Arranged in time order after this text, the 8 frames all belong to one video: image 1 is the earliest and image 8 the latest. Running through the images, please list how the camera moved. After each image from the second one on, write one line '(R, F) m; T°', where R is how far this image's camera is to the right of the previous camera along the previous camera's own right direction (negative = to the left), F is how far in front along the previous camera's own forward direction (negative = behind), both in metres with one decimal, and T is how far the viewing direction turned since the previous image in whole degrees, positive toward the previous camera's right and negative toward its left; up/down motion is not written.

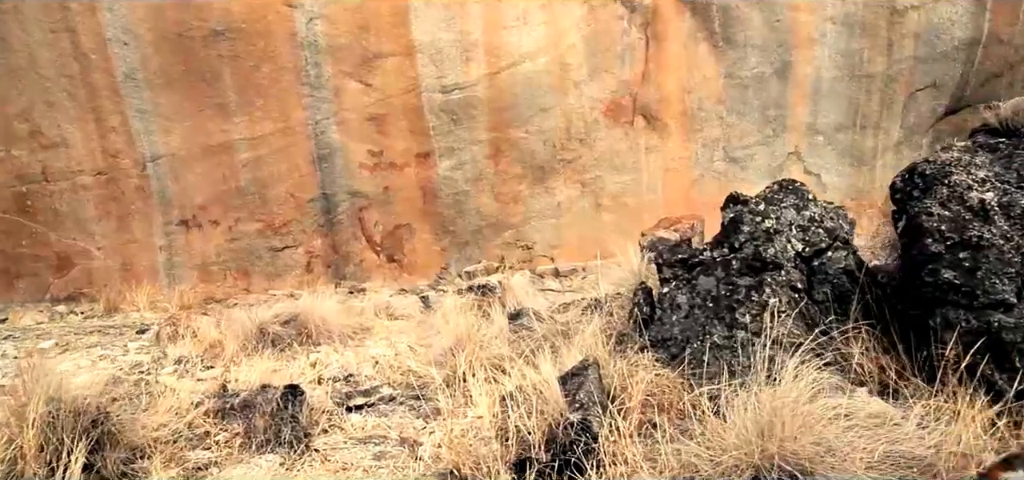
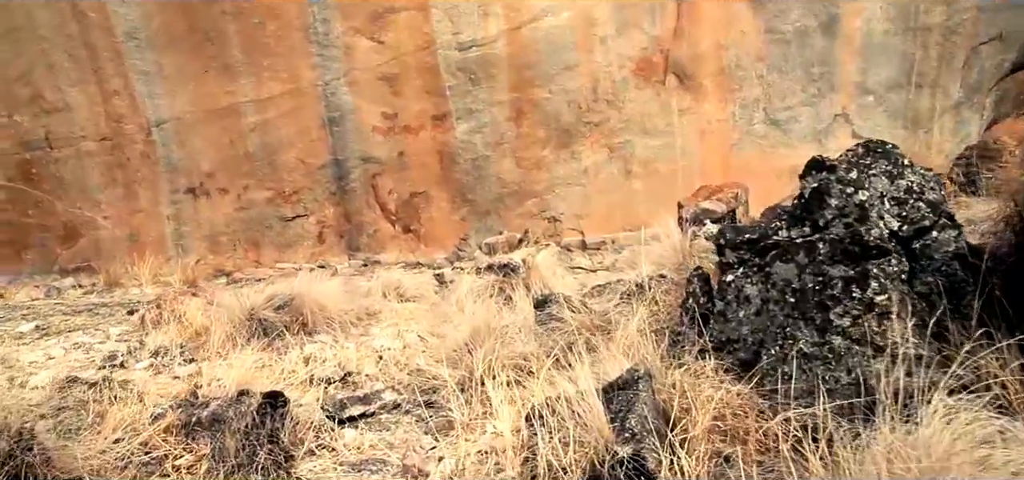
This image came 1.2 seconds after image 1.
(0.0, +0.5) m; -2°
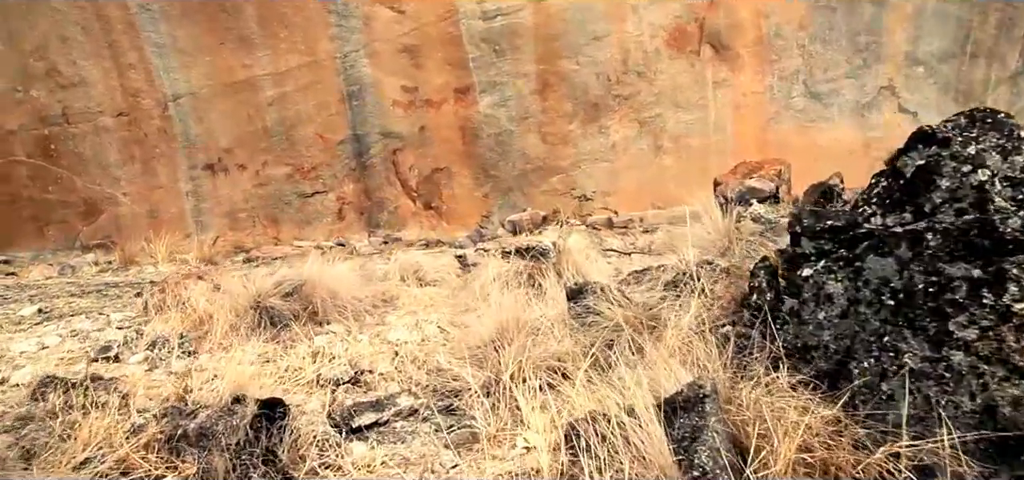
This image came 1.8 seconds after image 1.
(0.0, +0.3) m; -2°
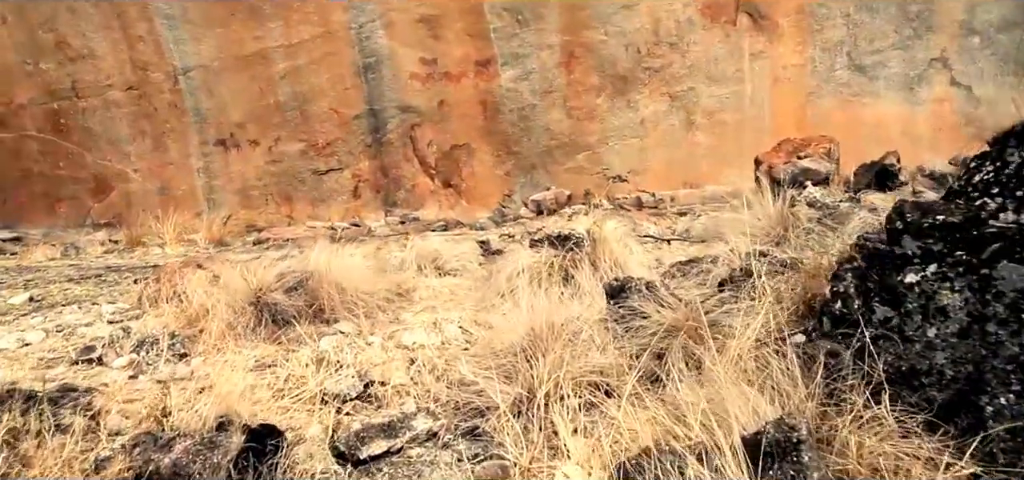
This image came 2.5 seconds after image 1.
(0.0, +0.3) m; -1°
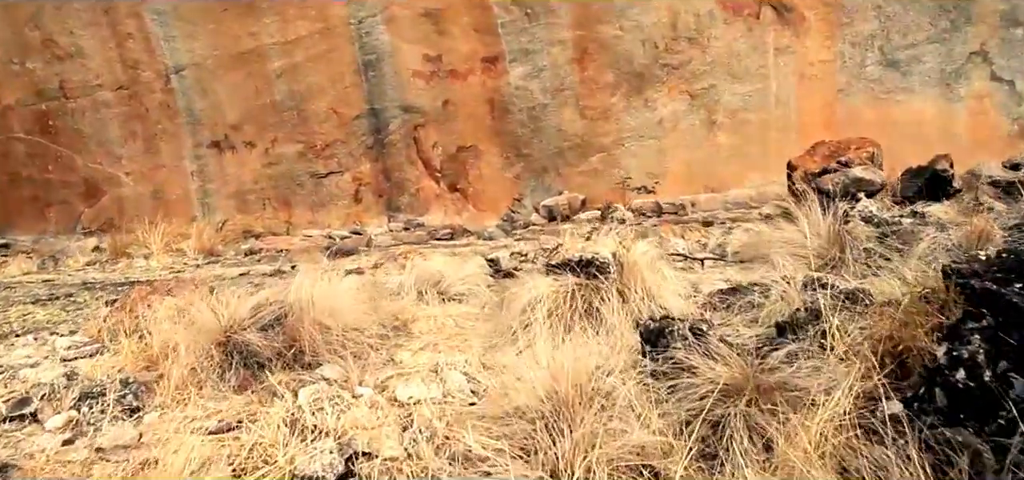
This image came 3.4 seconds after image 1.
(0.0, +0.4) m; -1°
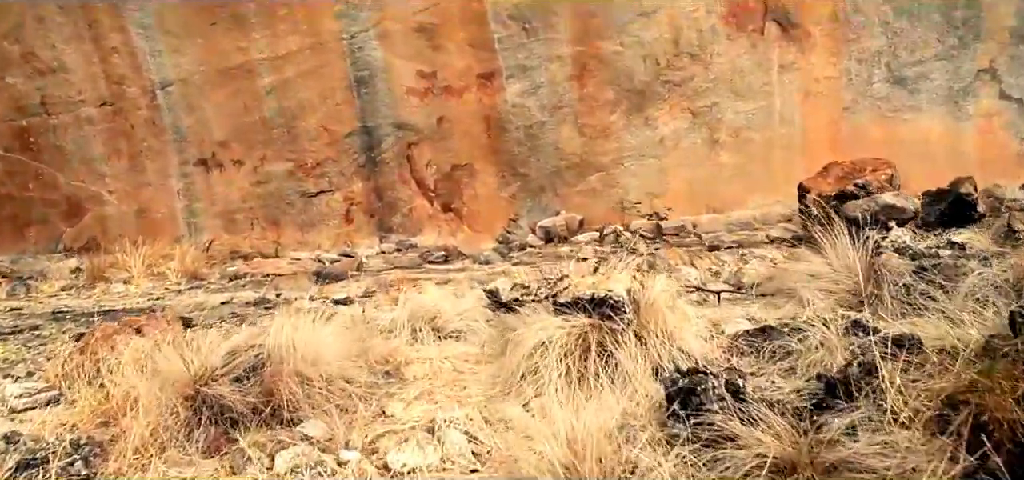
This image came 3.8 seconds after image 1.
(0.0, +0.2) m; +1°
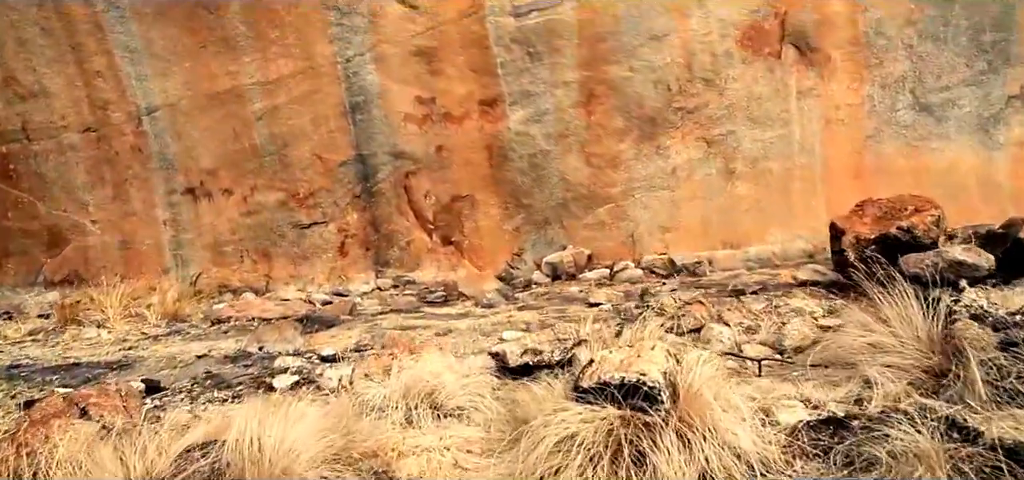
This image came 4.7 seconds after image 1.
(0.0, +0.4) m; 0°
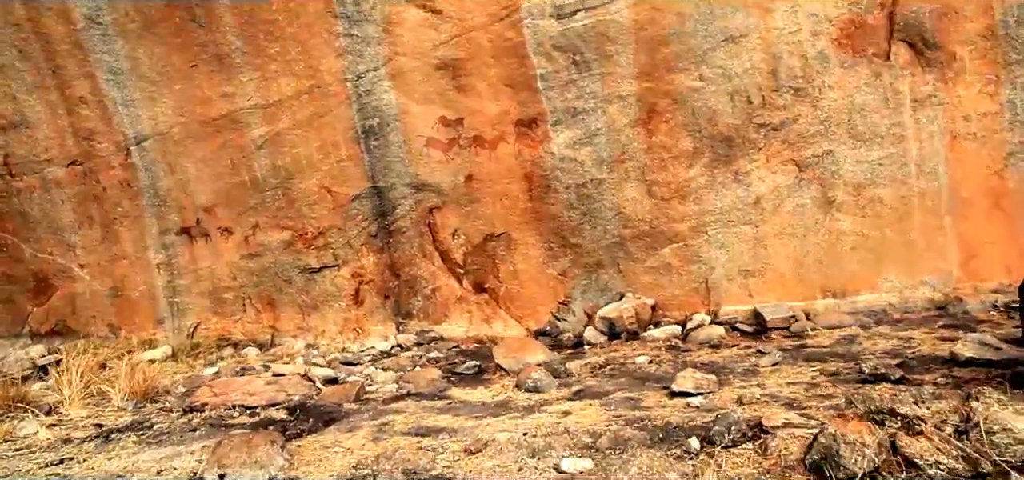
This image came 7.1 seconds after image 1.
(-0.1, +1.1) m; -3°
